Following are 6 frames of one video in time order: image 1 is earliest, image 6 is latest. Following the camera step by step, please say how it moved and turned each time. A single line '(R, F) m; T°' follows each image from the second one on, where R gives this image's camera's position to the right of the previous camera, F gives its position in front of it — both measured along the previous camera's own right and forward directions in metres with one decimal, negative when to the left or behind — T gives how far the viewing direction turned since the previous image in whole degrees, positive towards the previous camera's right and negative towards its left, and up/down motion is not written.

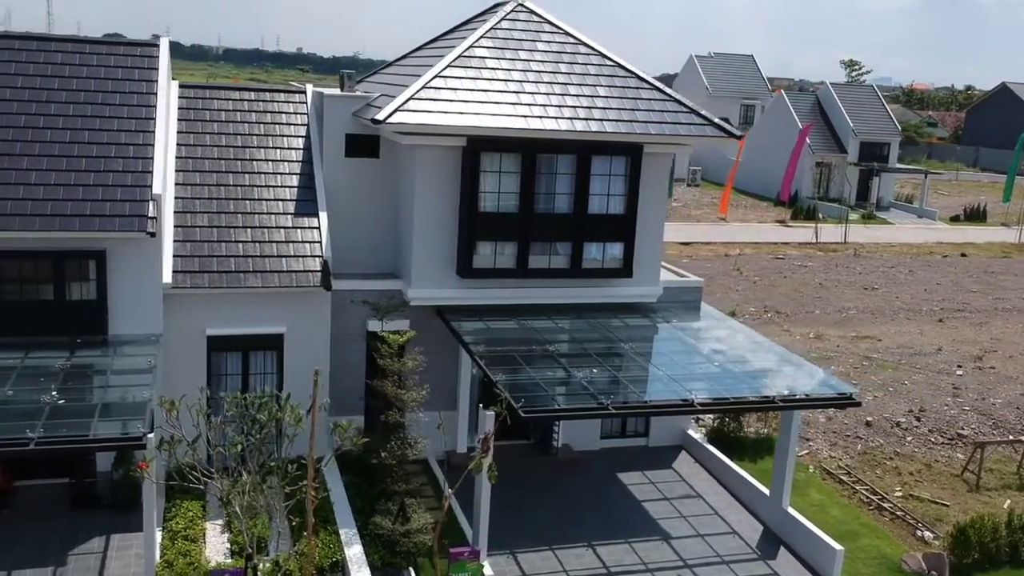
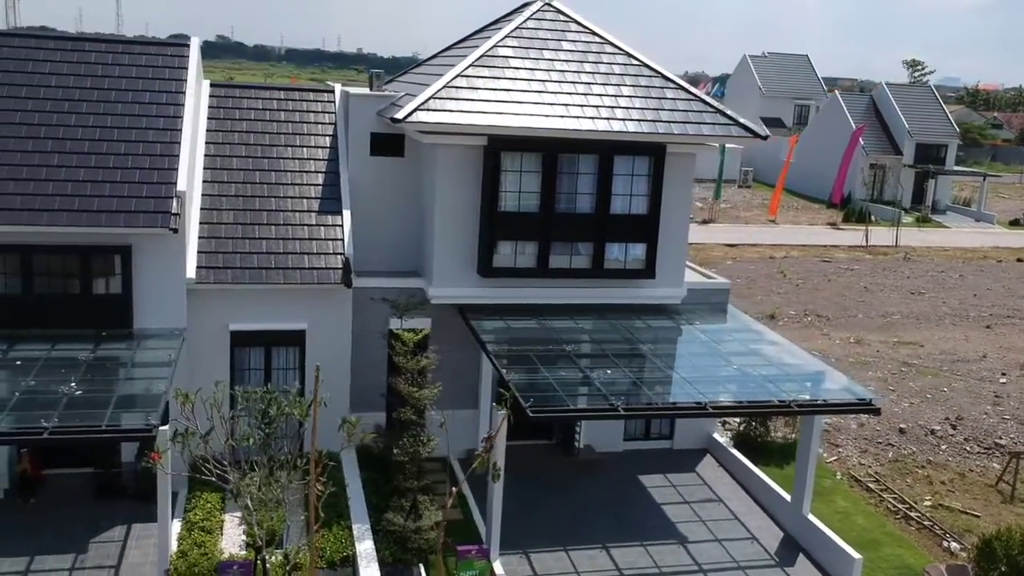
(+0.6, 0.0) m; -3°
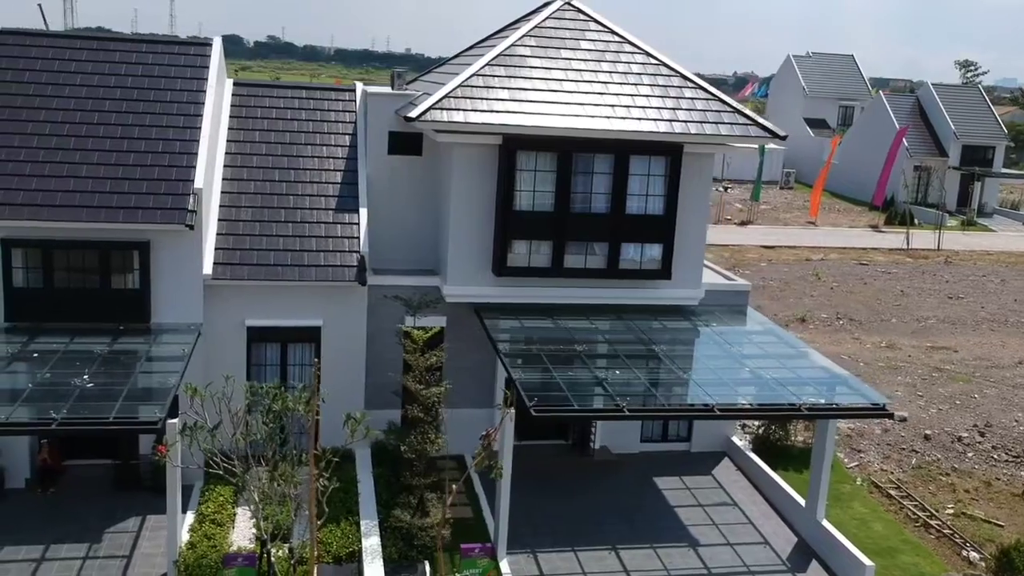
(+0.5, 0.0) m; -3°
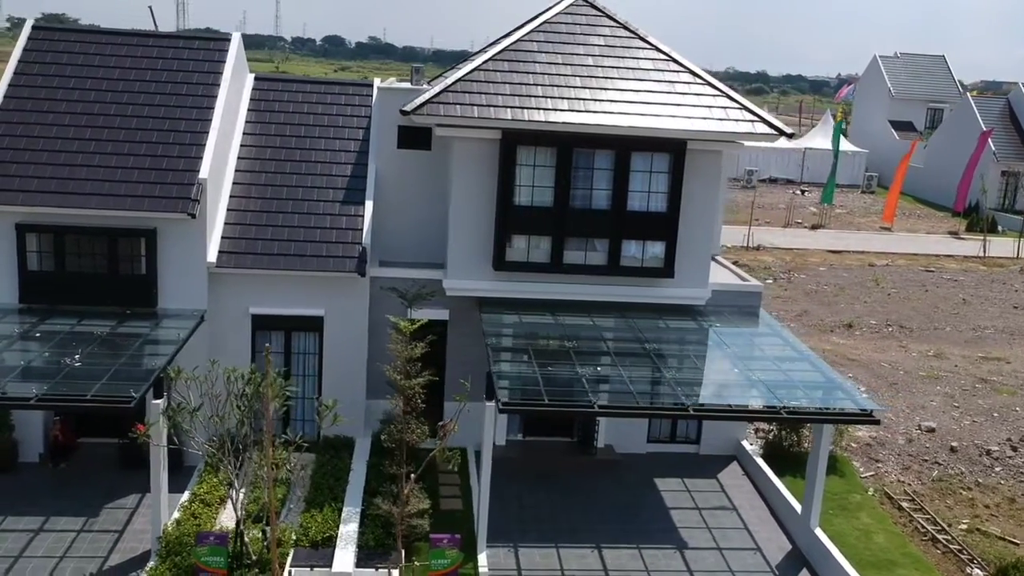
(+1.6, +0.1) m; -5°
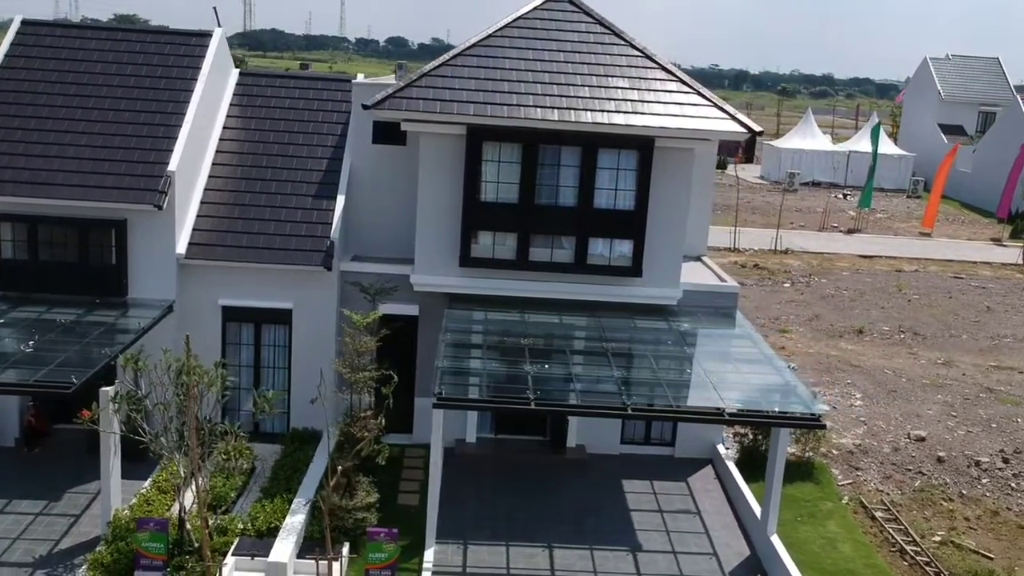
(+1.6, +0.1) m; -3°
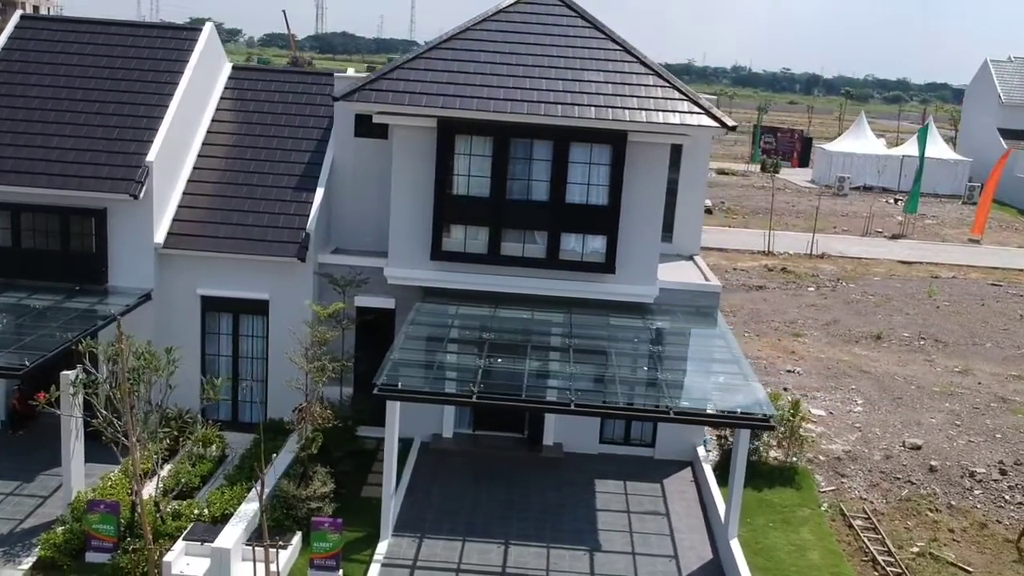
(+1.6, +0.2) m; -3°
